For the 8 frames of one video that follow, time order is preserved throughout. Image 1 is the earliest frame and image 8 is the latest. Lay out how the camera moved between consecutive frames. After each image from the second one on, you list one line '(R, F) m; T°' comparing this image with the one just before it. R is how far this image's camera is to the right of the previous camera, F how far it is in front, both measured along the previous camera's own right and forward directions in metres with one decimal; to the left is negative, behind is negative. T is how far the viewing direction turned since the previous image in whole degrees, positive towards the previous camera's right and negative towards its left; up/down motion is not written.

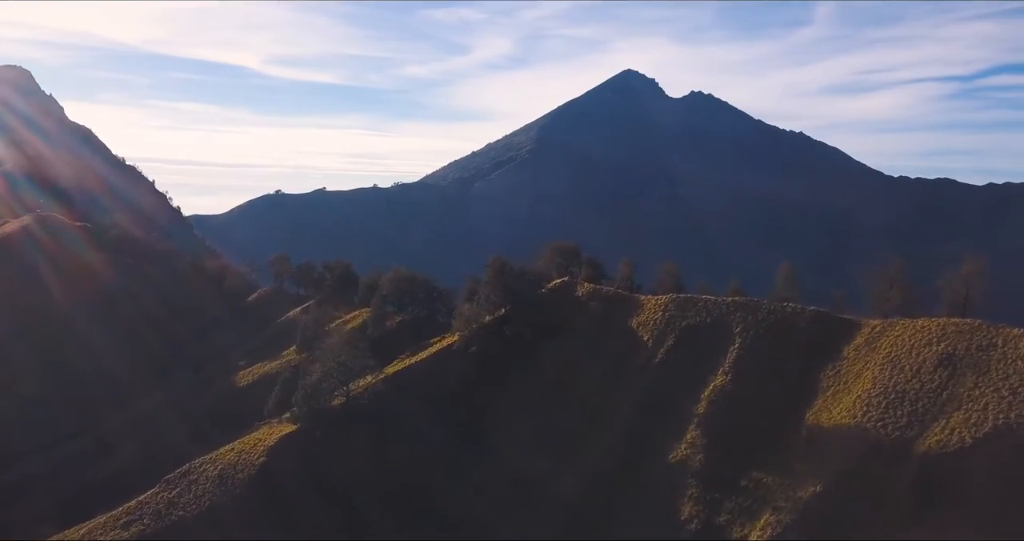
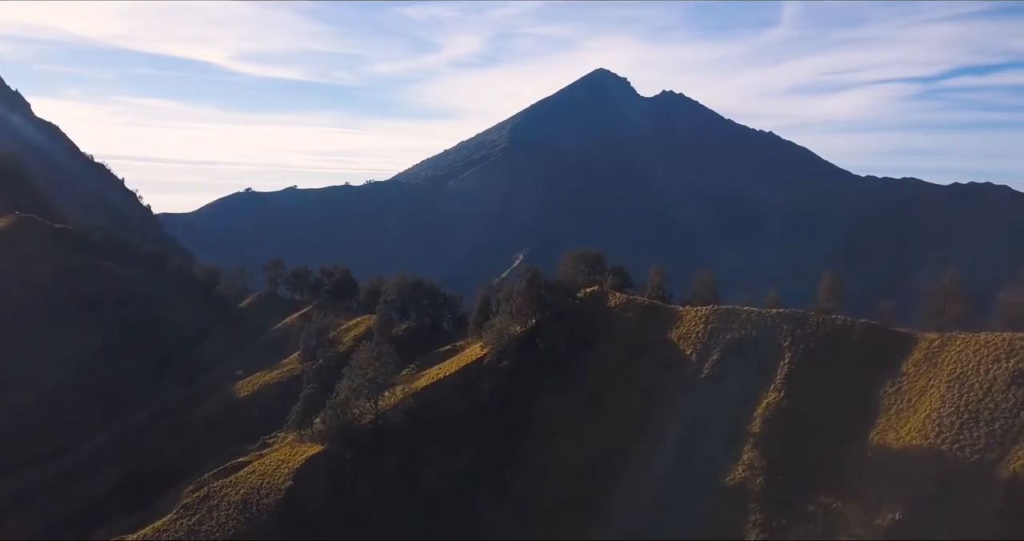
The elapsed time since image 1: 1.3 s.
(-3.3, +1.9) m; +2°
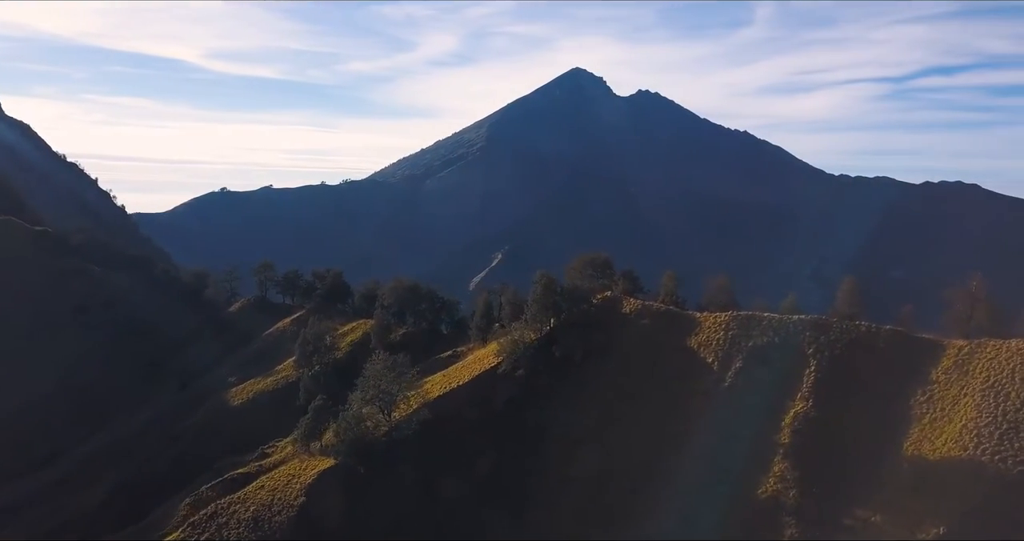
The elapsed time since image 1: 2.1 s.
(-2.0, +1.1) m; +2°
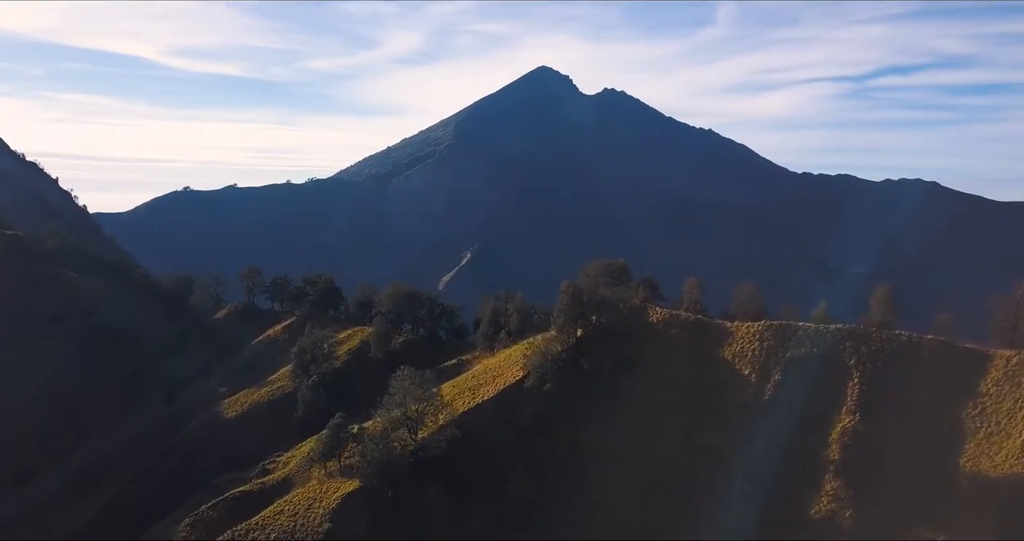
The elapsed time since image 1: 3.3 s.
(-3.1, +1.7) m; +2°
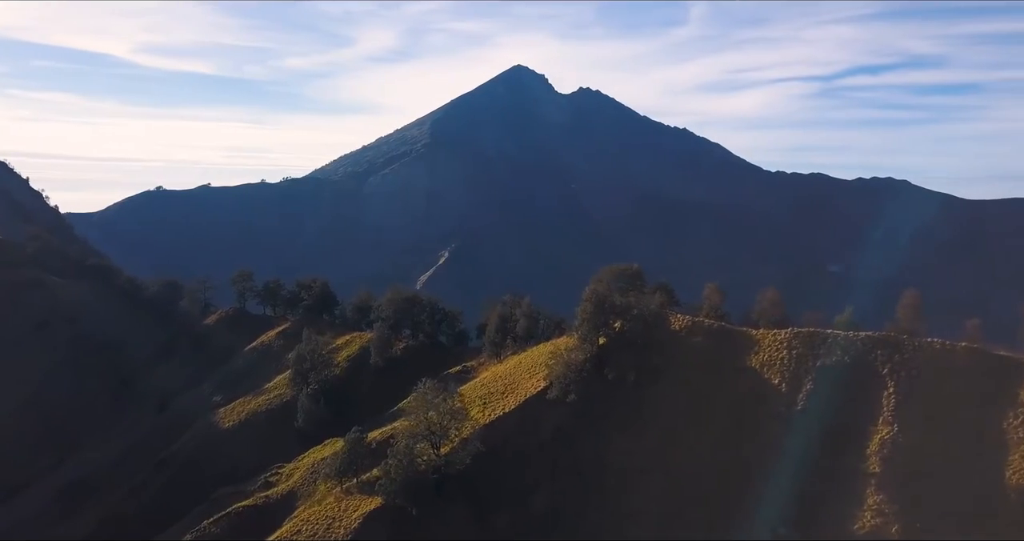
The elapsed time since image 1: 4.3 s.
(-2.3, +1.3) m; +2°
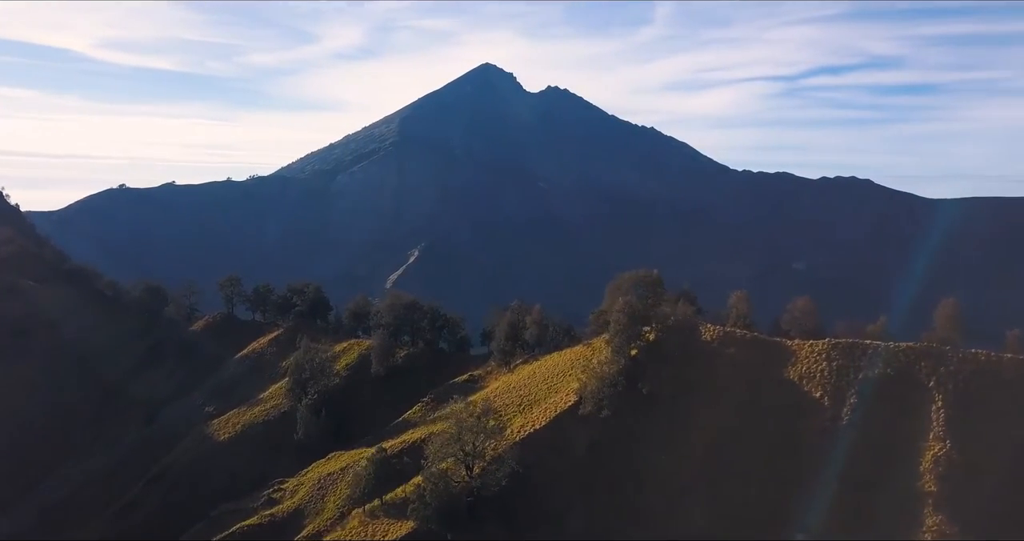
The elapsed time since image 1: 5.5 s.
(-3.0, +1.8) m; +2°
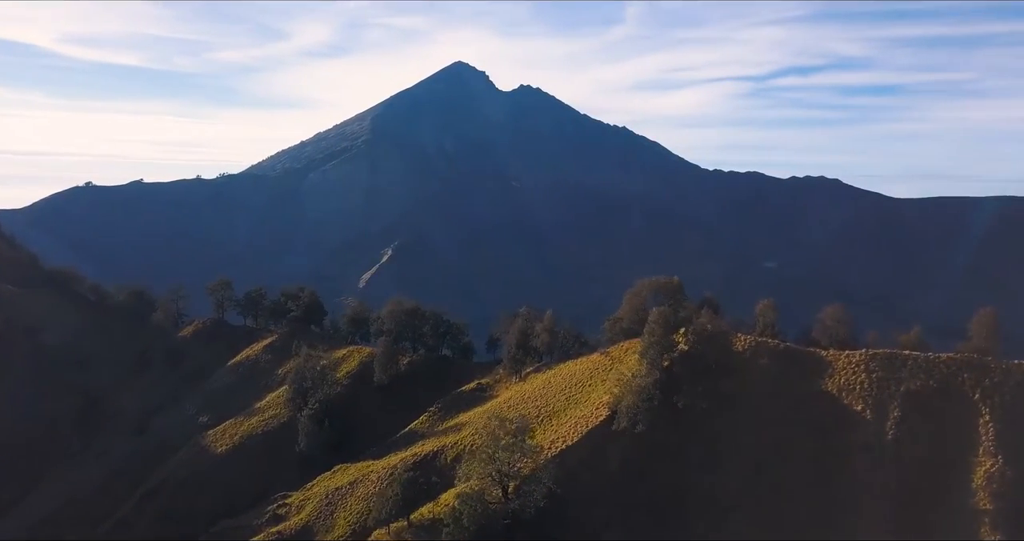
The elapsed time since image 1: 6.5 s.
(-2.7, +1.6) m; +2°
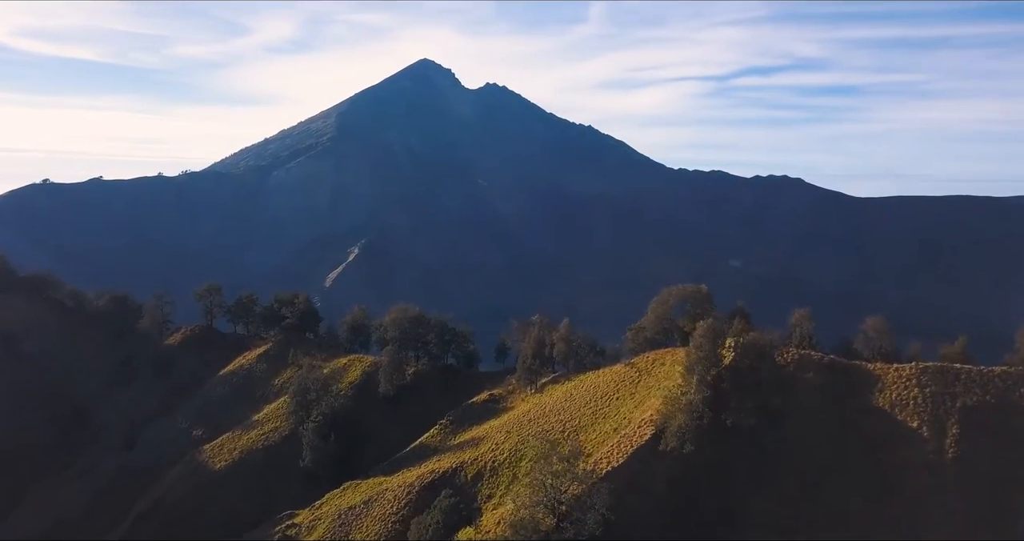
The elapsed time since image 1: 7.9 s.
(-3.5, +1.9) m; +2°
